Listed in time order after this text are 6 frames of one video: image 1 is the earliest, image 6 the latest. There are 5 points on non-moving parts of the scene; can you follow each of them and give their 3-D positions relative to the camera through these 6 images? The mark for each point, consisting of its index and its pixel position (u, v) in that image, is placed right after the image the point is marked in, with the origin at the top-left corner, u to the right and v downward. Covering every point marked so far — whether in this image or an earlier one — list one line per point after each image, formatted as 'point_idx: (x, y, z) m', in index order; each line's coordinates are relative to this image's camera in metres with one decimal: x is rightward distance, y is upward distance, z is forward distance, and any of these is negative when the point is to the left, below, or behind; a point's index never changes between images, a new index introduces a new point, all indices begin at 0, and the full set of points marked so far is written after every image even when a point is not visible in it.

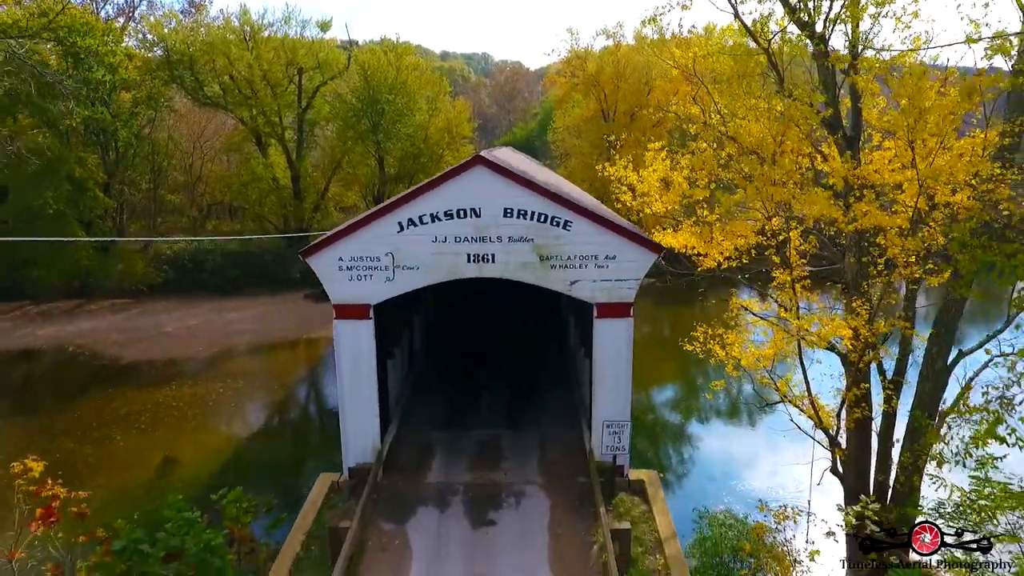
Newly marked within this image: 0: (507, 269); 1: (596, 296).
0: (-0.1, +0.2, +9.2) m
1: (+1.0, -0.1, +9.3) m
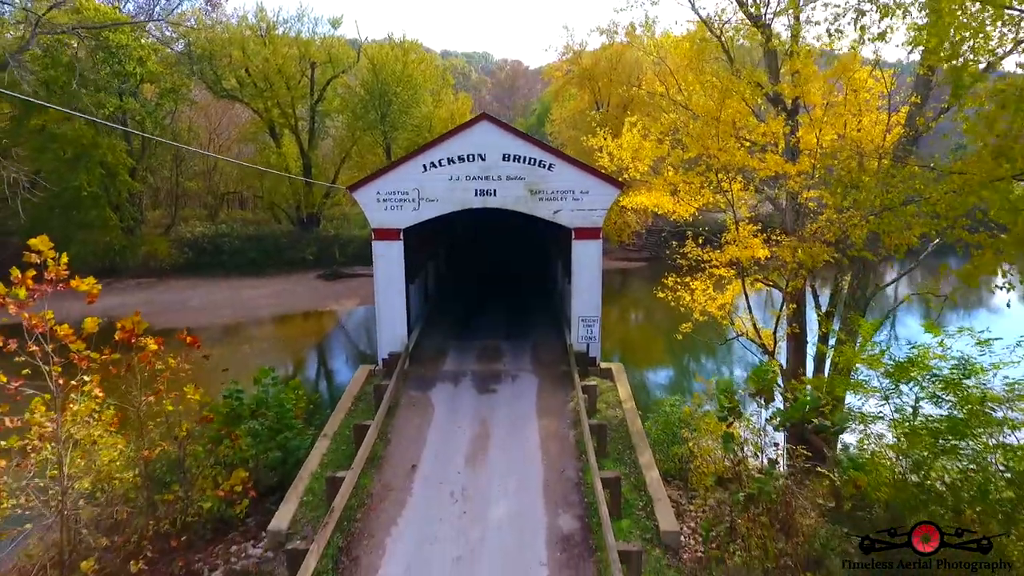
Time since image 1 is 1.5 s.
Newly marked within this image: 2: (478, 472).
0: (-0.1, +1.4, +12.0) m
1: (+1.0, +1.1, +12.1) m
2: (-0.4, -2.2, +9.2) m
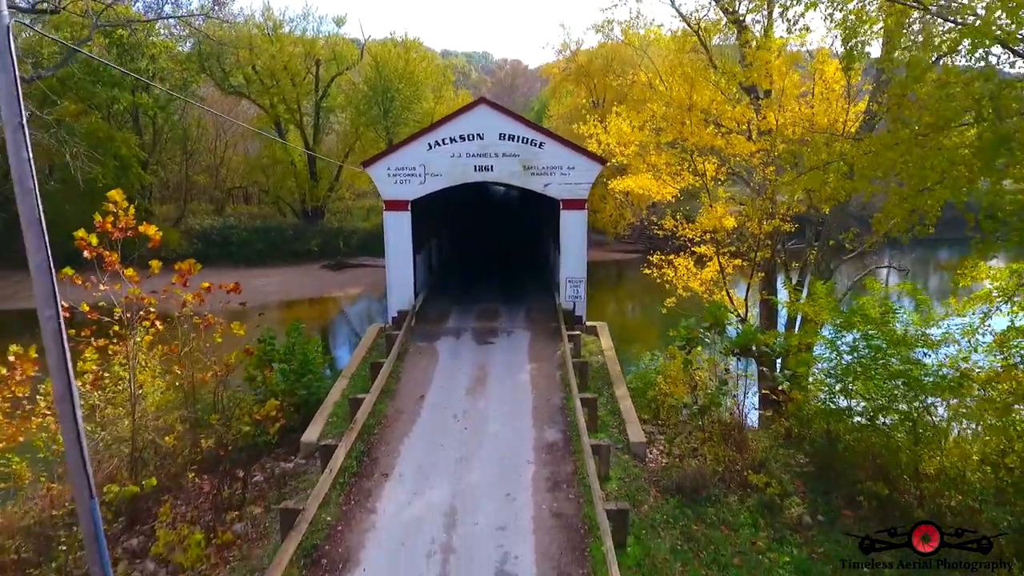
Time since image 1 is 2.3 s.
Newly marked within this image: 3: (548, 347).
0: (-0.2, +2.0, +13.6) m
1: (+0.9, +1.7, +13.7) m
2: (-0.5, -1.6, +10.7) m
3: (+0.6, -1.0, +12.9) m
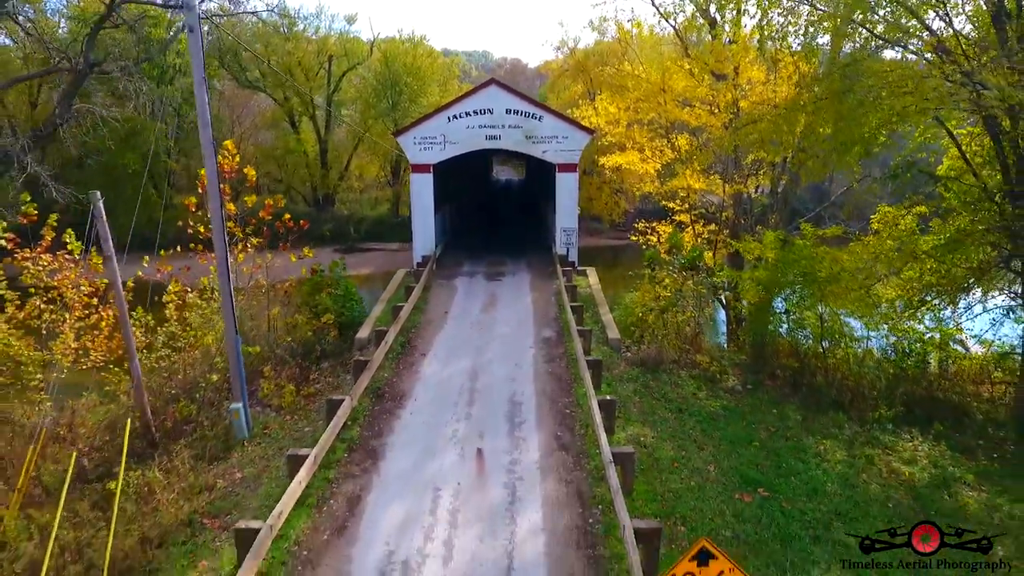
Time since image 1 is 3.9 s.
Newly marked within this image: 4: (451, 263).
0: (-0.1, +3.1, +16.5) m
1: (+1.0, +2.8, +16.6) m
2: (-0.4, -0.5, +13.6) m
3: (+0.7, +0.1, +15.8) m
4: (-1.4, +0.6, +17.5) m
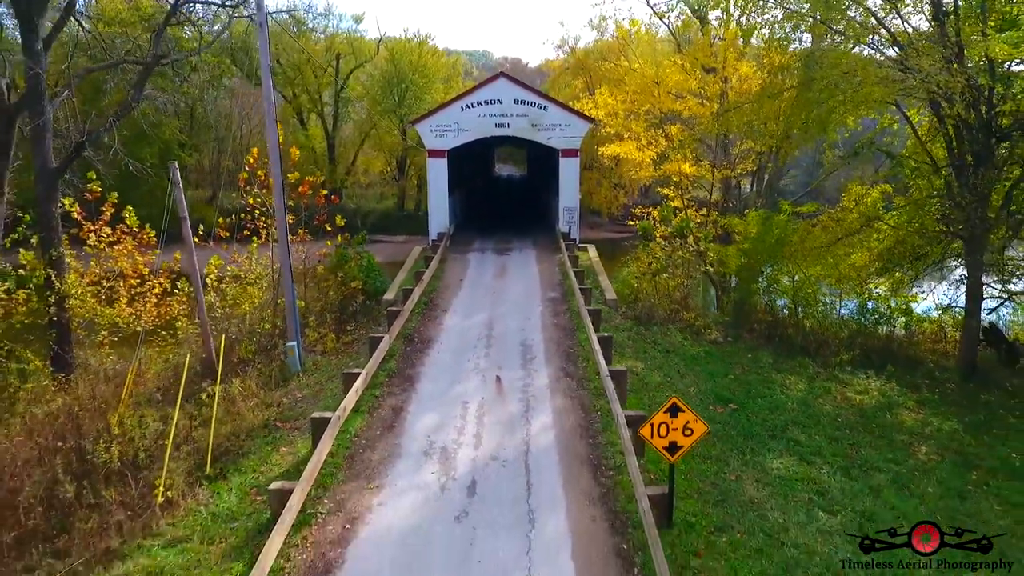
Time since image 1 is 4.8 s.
0: (+0.1, +3.7, +18.1) m
1: (+1.2, +3.4, +18.2) m
2: (-0.2, +0.1, +15.3) m
3: (+0.9, +0.7, +17.4) m
4: (-1.2, +1.2, +19.2) m
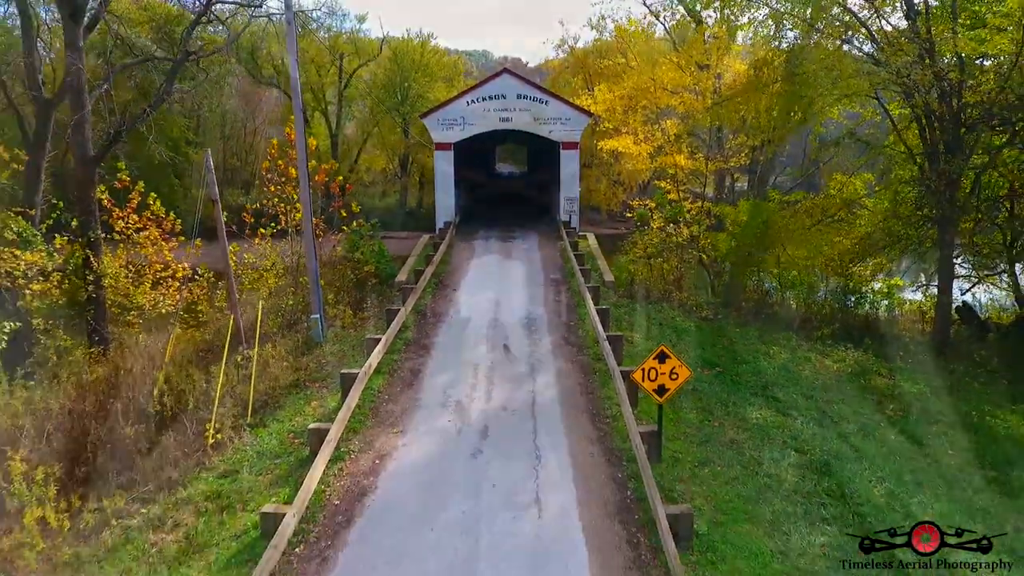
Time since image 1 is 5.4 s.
0: (+0.2, +4.1, +19.1) m
1: (+1.2, +3.8, +19.2) m
2: (-0.1, +0.5, +16.2) m
3: (+1.0, +1.1, +18.4) m
4: (-1.2, +1.5, +20.1) m
